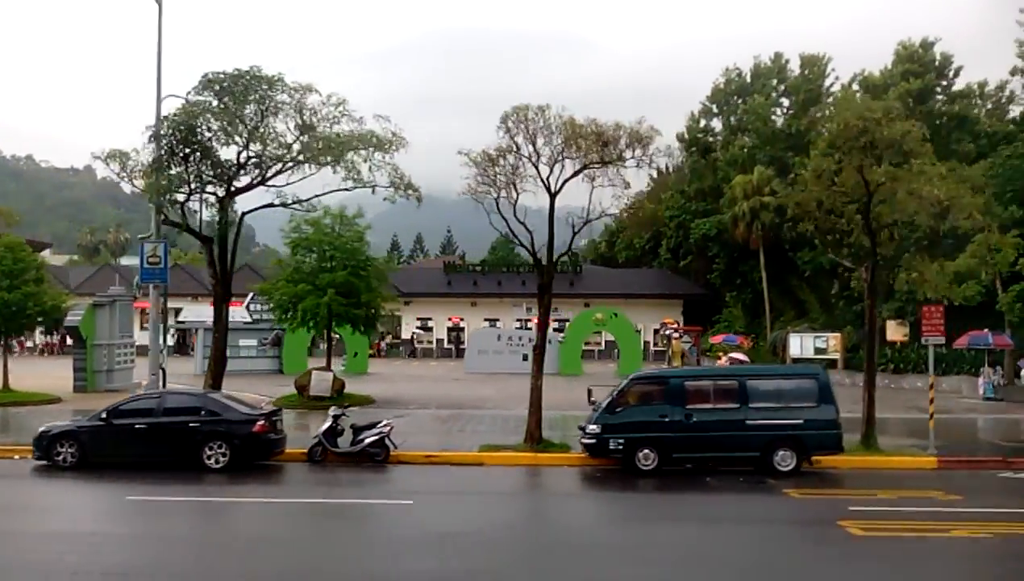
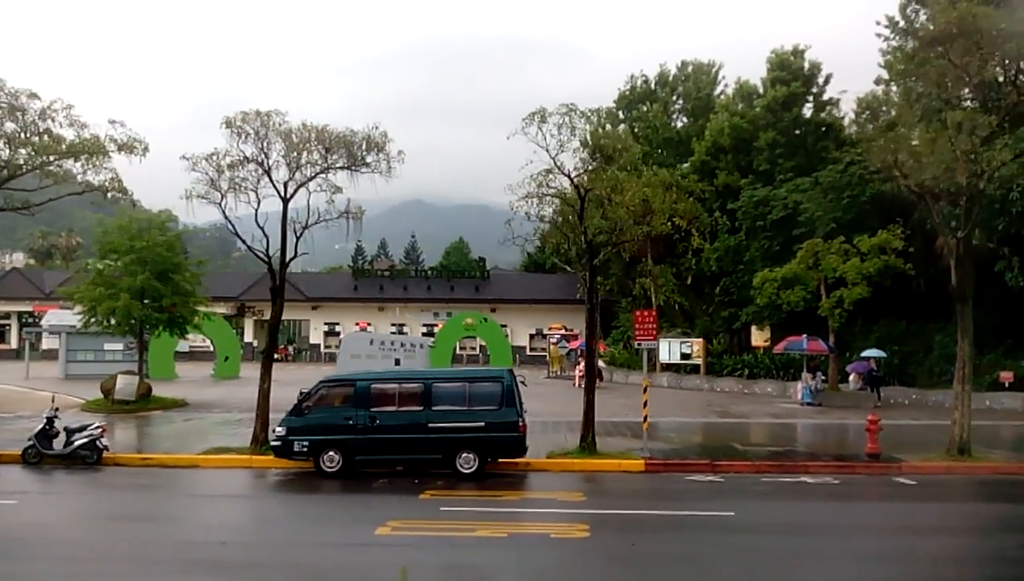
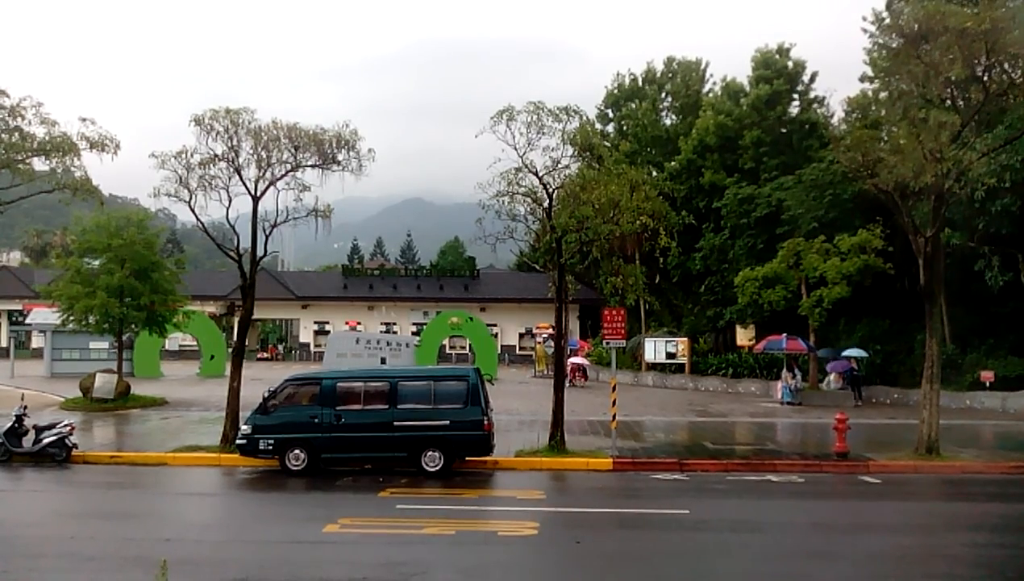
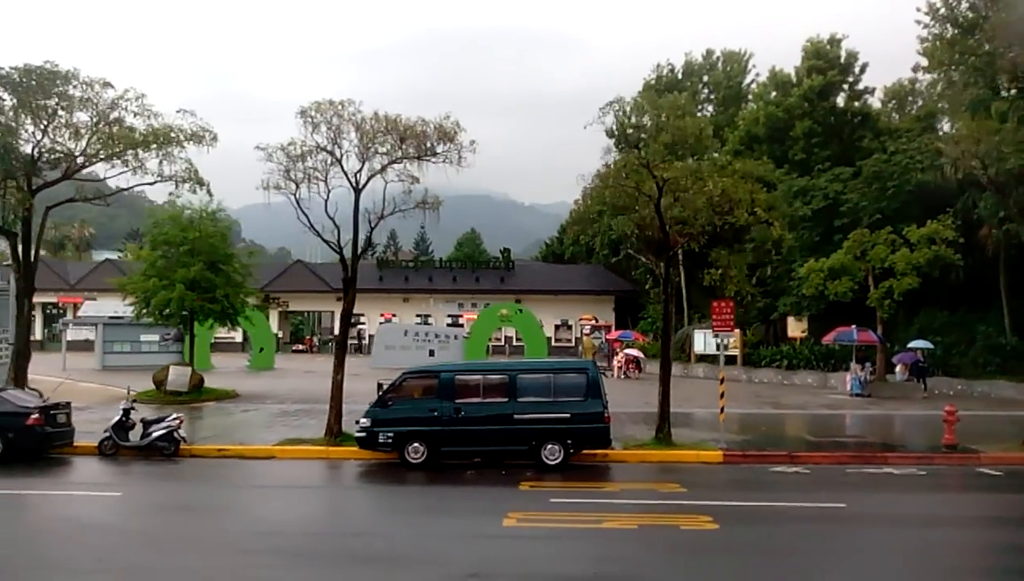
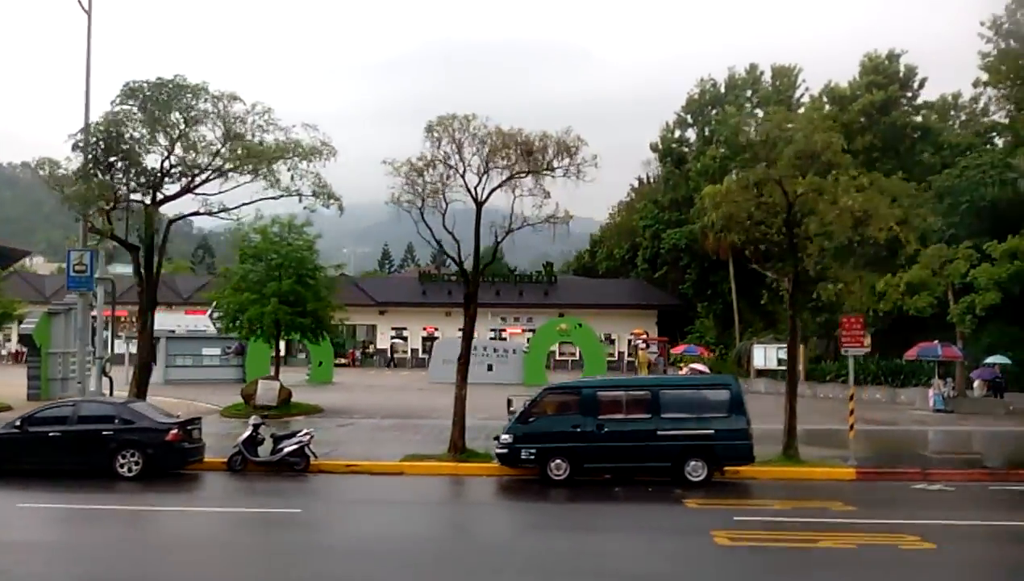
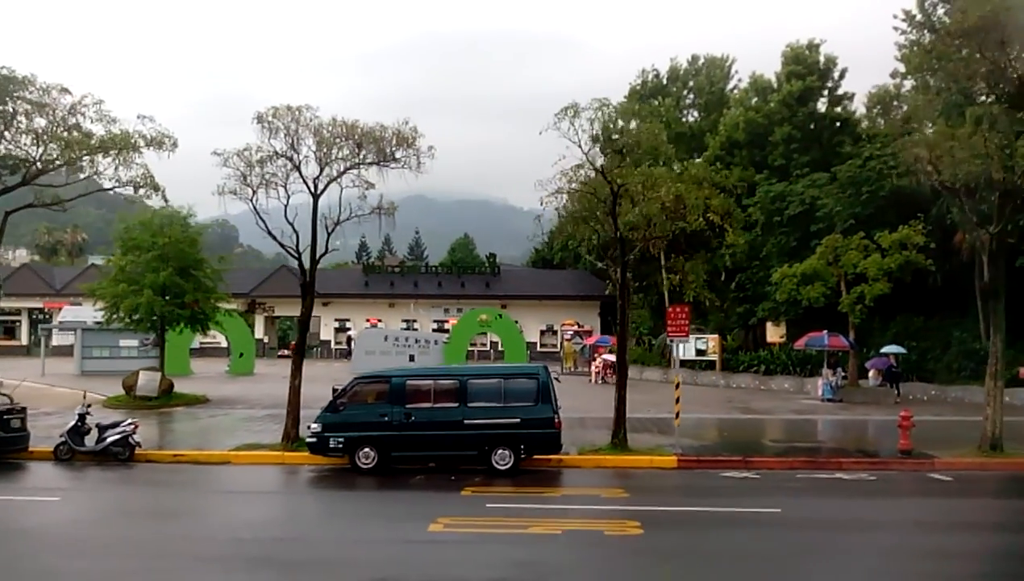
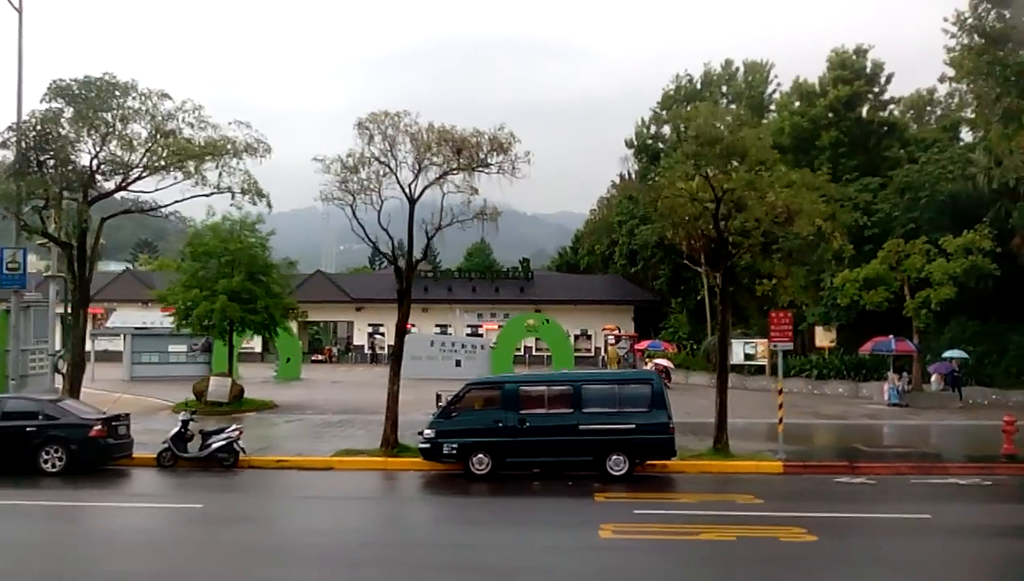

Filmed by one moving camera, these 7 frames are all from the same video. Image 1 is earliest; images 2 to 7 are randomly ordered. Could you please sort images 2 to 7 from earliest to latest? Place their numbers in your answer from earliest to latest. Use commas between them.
5, 7, 4, 6, 2, 3
